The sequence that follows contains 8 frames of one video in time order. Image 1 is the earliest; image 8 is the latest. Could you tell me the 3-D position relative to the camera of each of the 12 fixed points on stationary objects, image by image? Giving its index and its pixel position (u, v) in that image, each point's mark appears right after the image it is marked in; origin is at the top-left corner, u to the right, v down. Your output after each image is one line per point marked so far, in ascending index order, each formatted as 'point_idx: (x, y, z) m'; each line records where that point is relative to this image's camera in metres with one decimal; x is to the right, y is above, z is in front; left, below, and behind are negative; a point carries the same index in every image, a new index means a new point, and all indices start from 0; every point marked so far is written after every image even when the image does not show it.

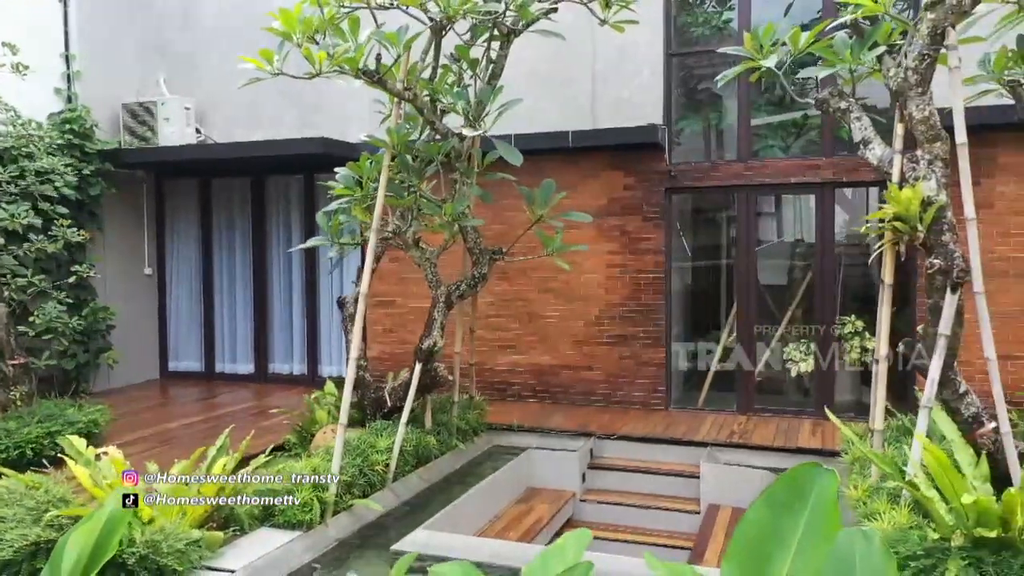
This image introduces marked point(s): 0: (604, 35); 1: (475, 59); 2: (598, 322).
0: (+1.5, +4.2, +6.3) m
1: (-0.5, +2.9, +4.7) m
2: (+1.4, -0.6, +6.5) m
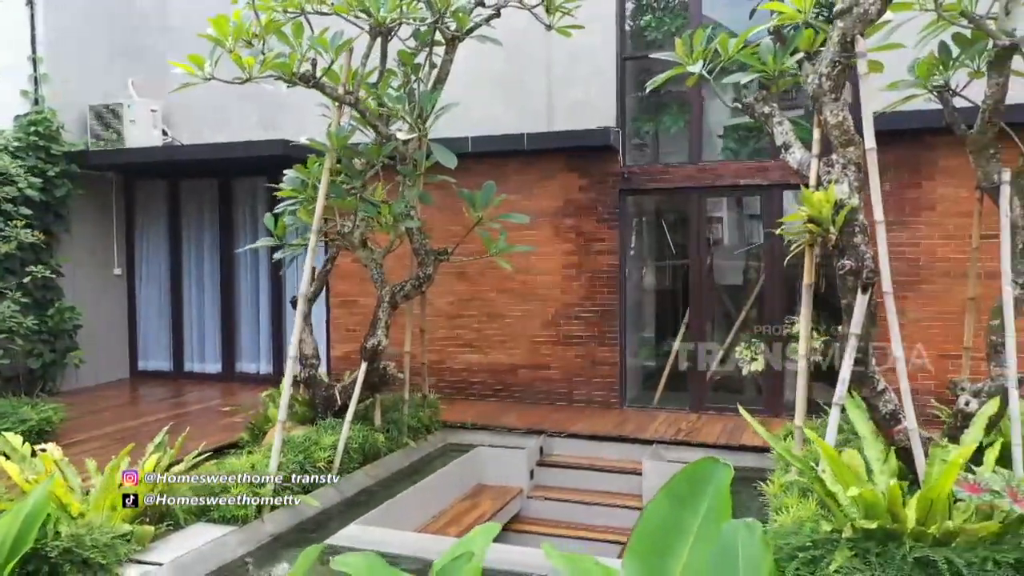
0: (+0.8, +4.2, +6.4) m
1: (-1.2, +2.9, +4.8) m
2: (+0.7, -0.6, +6.6) m
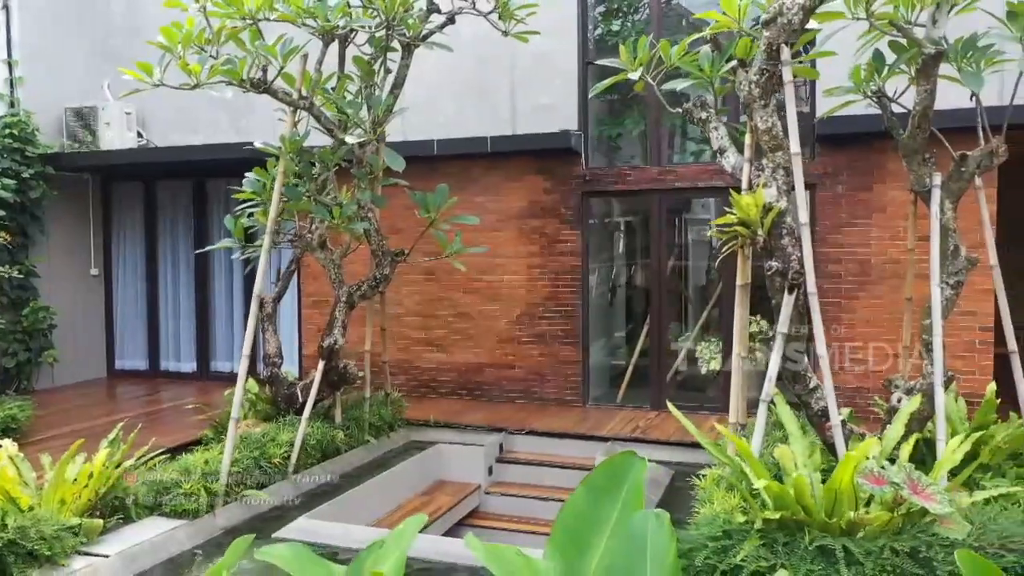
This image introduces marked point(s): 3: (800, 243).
0: (+0.2, +4.2, +6.5) m
1: (-1.8, +2.8, +4.9) m
2: (+0.1, -0.6, +6.7) m
3: (+2.8, +0.4, +3.6) m
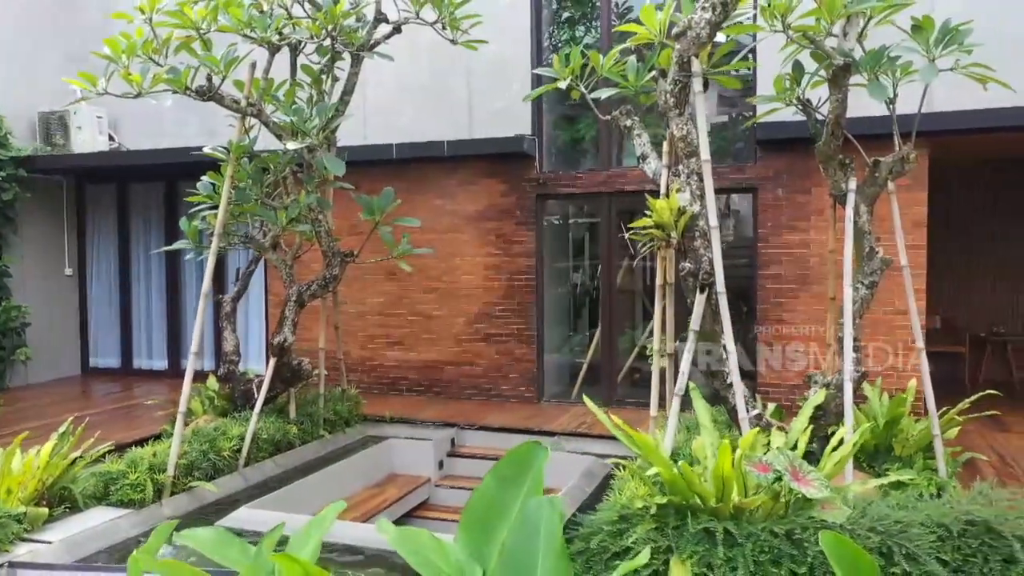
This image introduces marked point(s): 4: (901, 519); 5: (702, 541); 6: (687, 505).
0: (-0.6, +4.2, +6.7) m
1: (-2.6, +2.9, +5.1) m
2: (-0.6, -0.6, +6.9) m
3: (+2.0, +0.5, +3.8) m
4: (+3.1, -1.8, +3.0) m
5: (+1.5, -2.0, +3.0) m
6: (+1.5, -1.8, +3.2) m
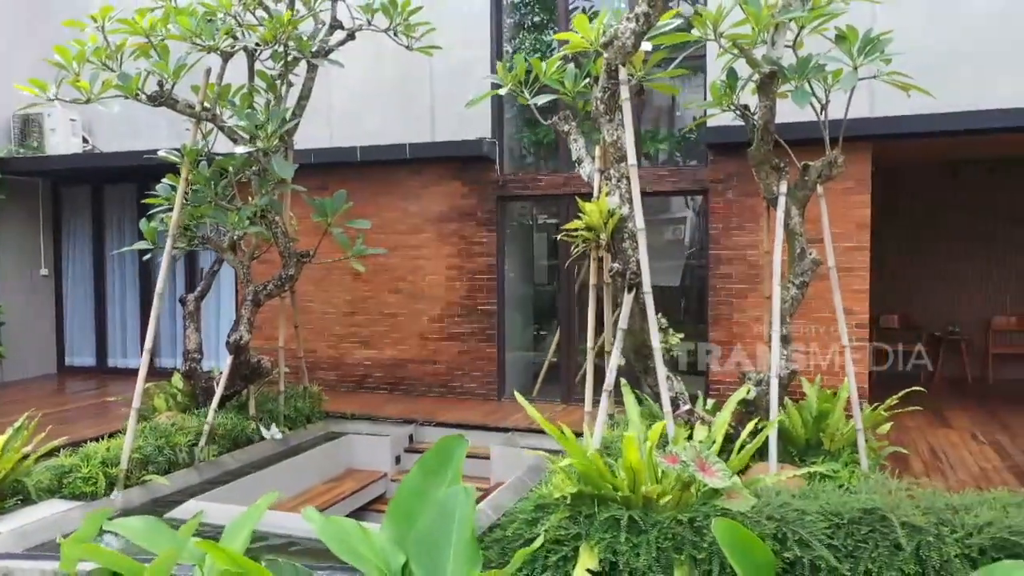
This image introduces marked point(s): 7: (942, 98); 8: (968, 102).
0: (-1.3, +4.2, +6.9) m
1: (-3.3, +2.9, +5.3) m
2: (-1.3, -0.6, +7.0) m
3: (+1.3, +0.5, +4.0) m
4: (+2.4, -1.8, +3.2) m
5: (+0.8, -2.0, +3.2) m
6: (+0.8, -1.8, +3.3) m
7: (+6.5, +2.9, +5.7) m
8: (+6.8, +2.8, +5.7) m
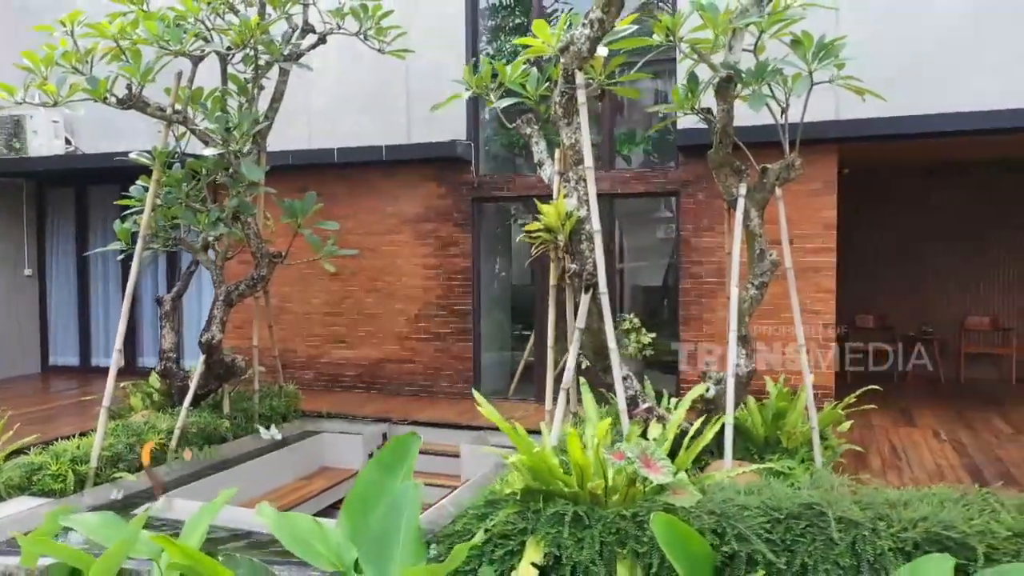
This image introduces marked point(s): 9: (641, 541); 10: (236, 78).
0: (-1.7, +4.2, +6.9) m
1: (-3.7, +2.9, +5.3) m
2: (-1.8, -0.6, +7.1) m
3: (+0.9, +0.5, +4.1) m
4: (+1.9, -1.8, +3.2) m
5: (+0.4, -2.0, +3.2) m
6: (+0.3, -1.8, +3.4) m
7: (+6.1, +2.9, +5.8) m
8: (+6.3, +2.8, +5.8) m
9: (+1.1, -2.1, +3.1) m
10: (-3.8, +2.9, +5.3) m
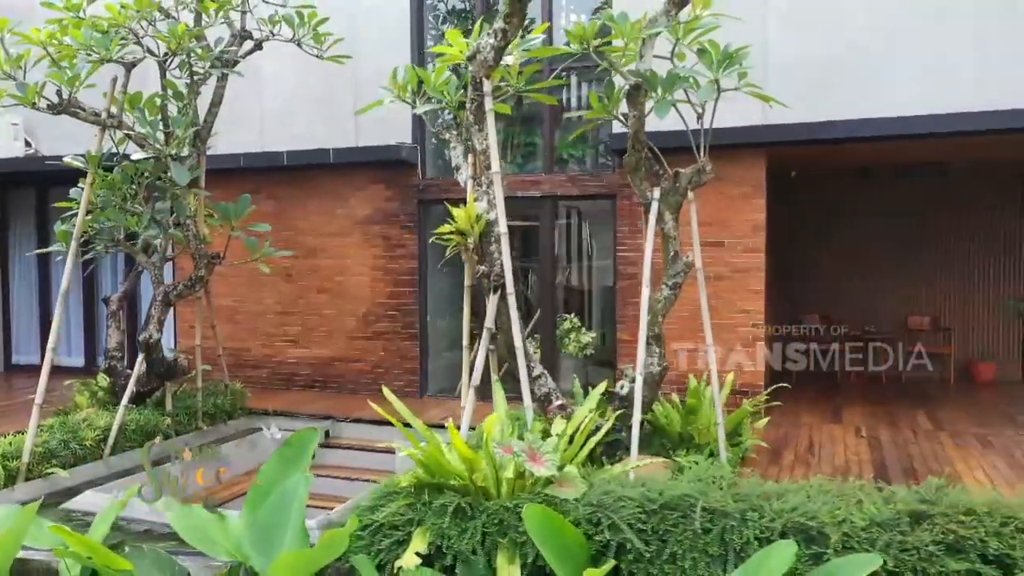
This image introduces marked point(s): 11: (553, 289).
0: (-2.7, +4.2, +7.1) m
1: (-4.7, +2.8, +5.5) m
2: (-2.8, -0.6, +7.2) m
3: (-0.1, +0.4, +4.2) m
4: (+1.0, -1.8, +3.4) m
5: (-0.6, -2.0, +3.4) m
6: (-0.7, -1.8, +3.5) m
7: (+5.1, +2.9, +5.9) m
8: (+5.4, +2.8, +5.9) m
9: (+0.1, -2.1, +3.3) m
10: (-4.8, +2.9, +5.4) m
11: (+0.7, 0.0, +6.9) m
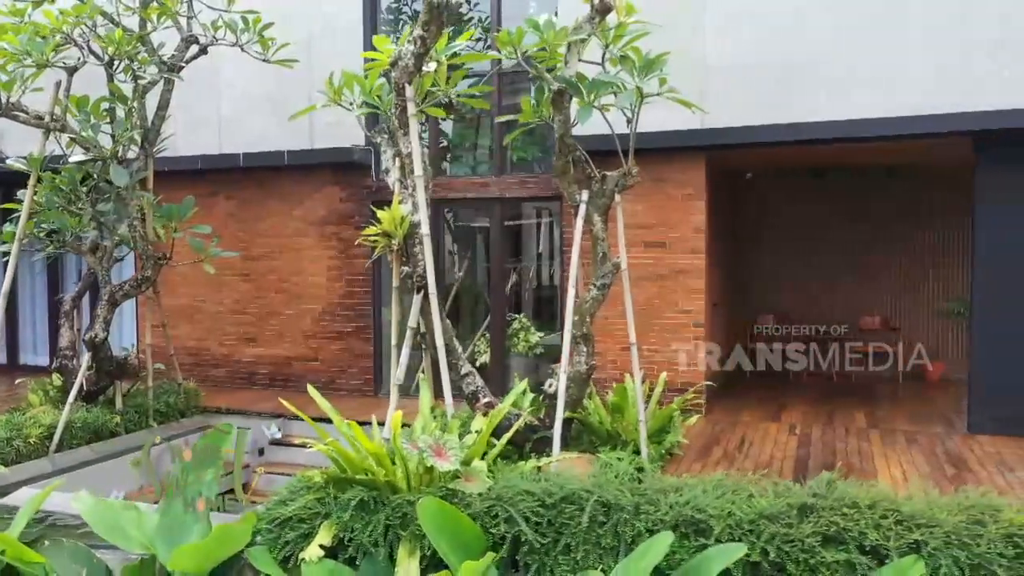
0: (-3.6, +4.2, +7.2) m
1: (-5.6, +2.8, +5.6) m
2: (-3.7, -0.6, +7.3) m
3: (-1.0, +0.4, +4.3) m
4: (+0.1, -1.8, +3.5) m
5: (-1.5, -2.0, +3.5) m
6: (-1.5, -1.8, +3.6) m
7: (+4.2, +2.8, +6.1) m
8: (+4.5, +2.8, +6.0) m
9: (-0.8, -2.1, +3.4) m
10: (-5.7, +2.9, +5.5) m
11: (-0.2, 0.0, +7.0) m
